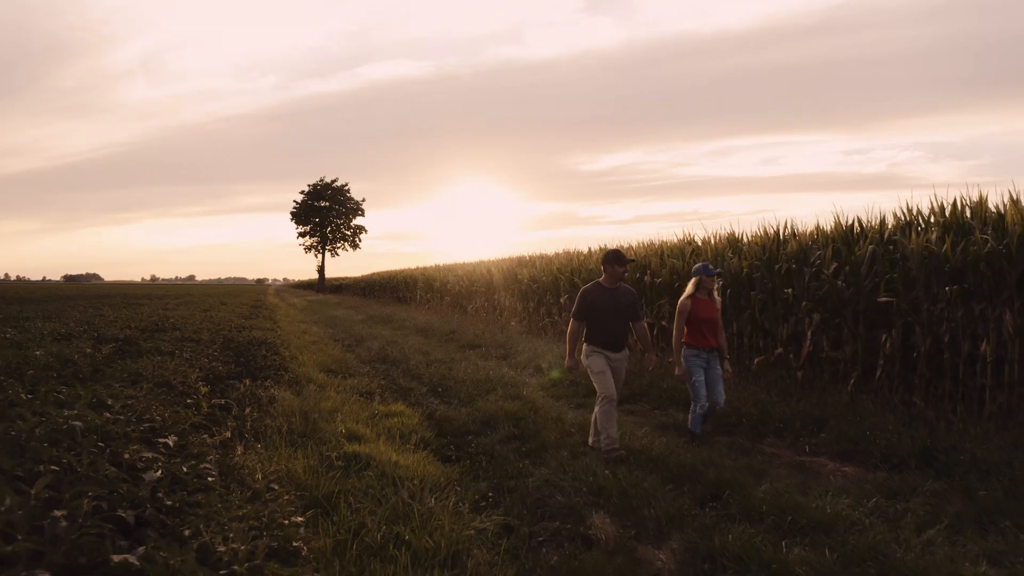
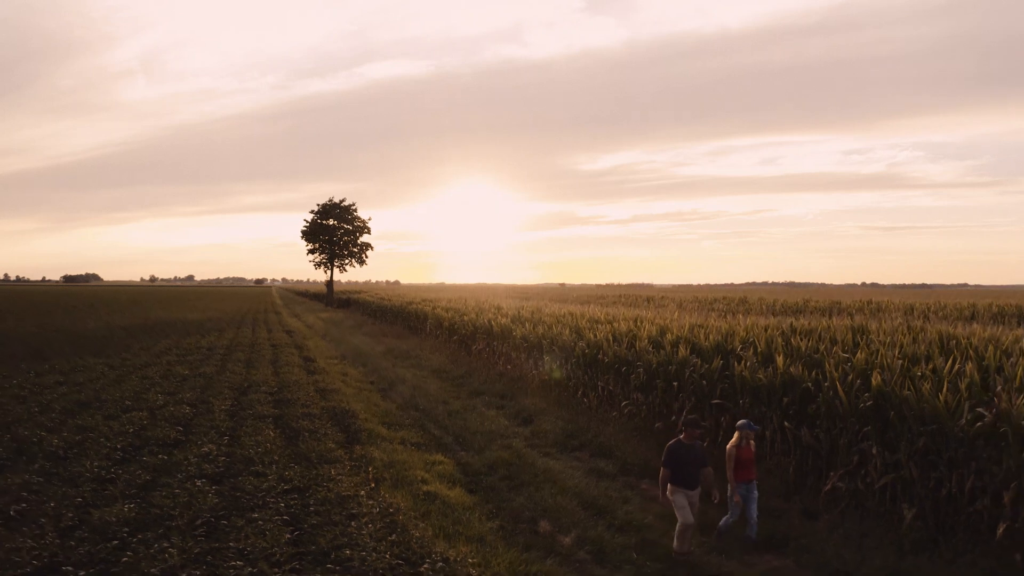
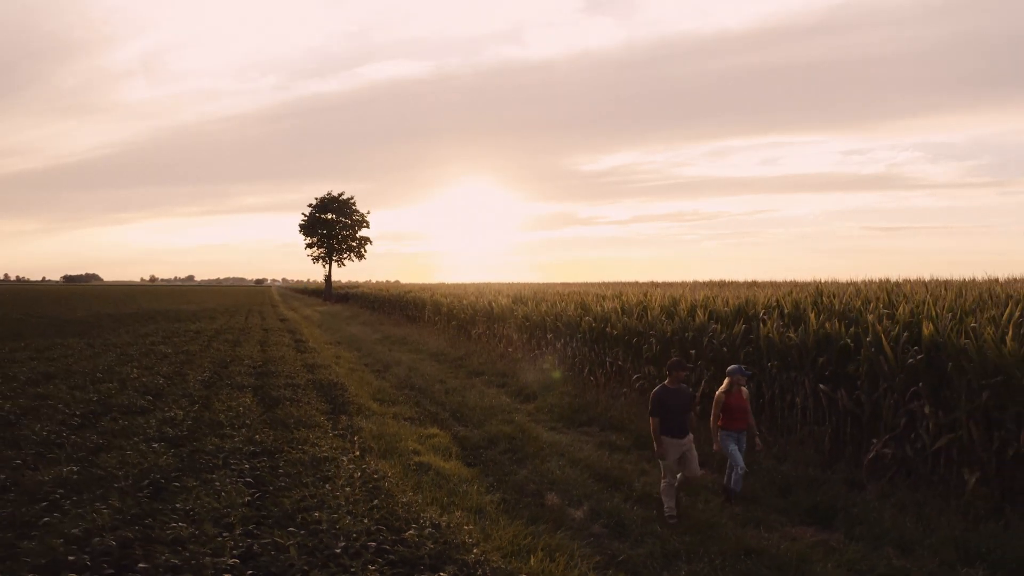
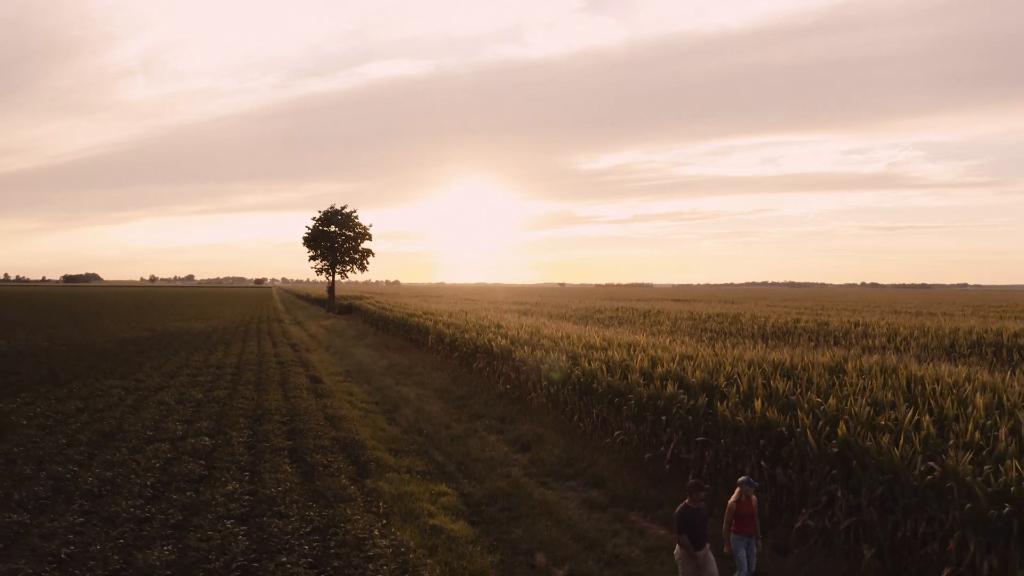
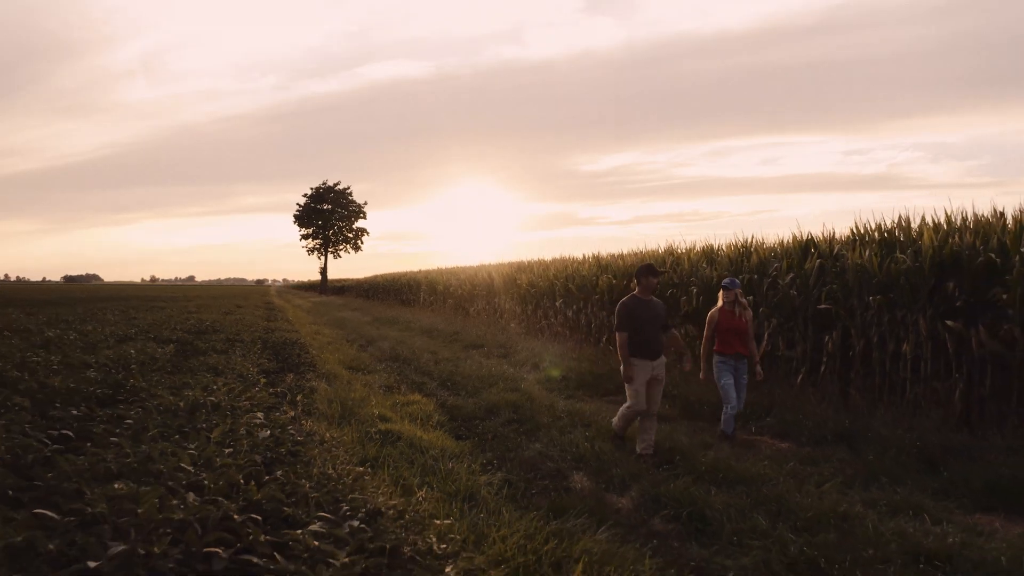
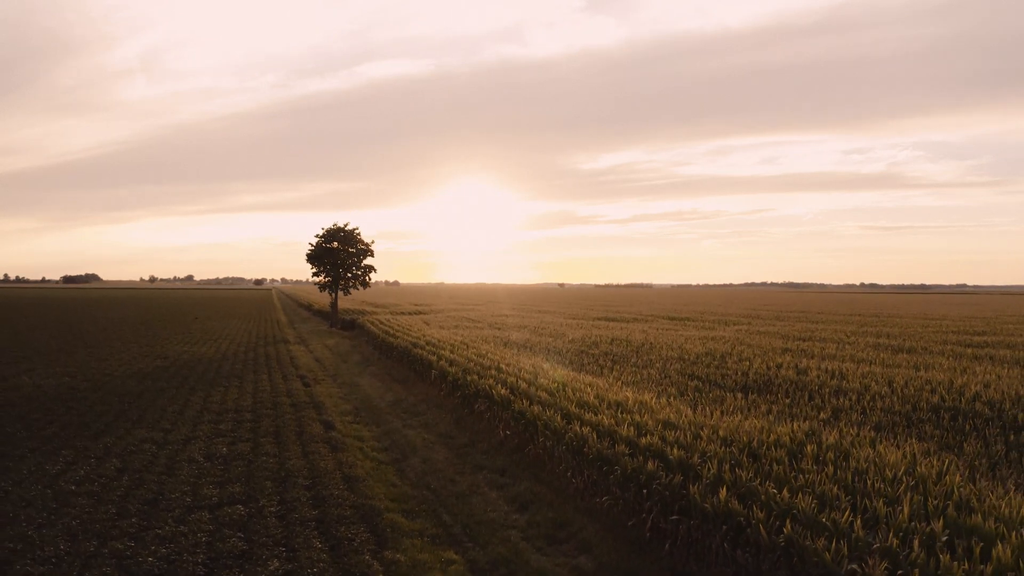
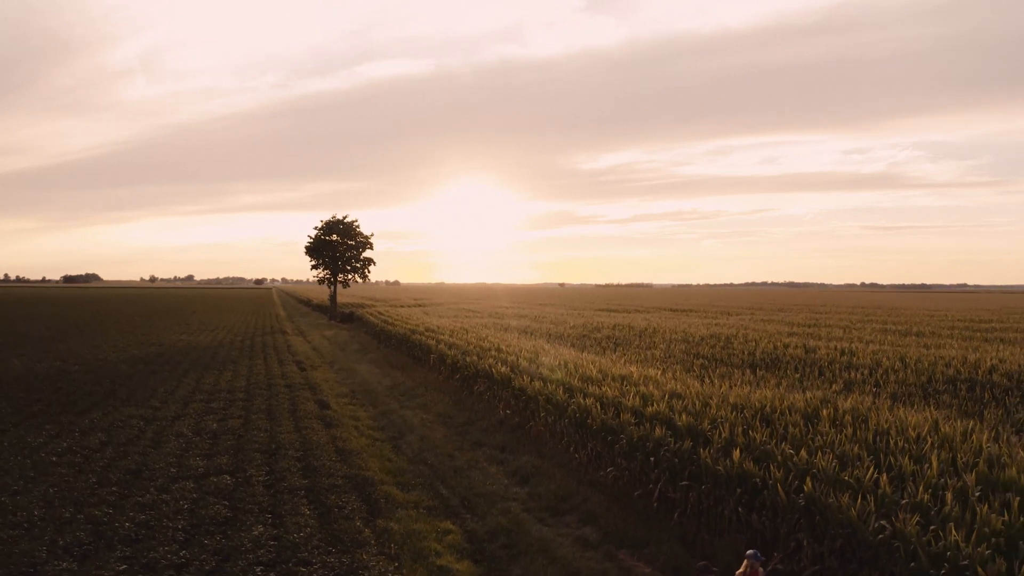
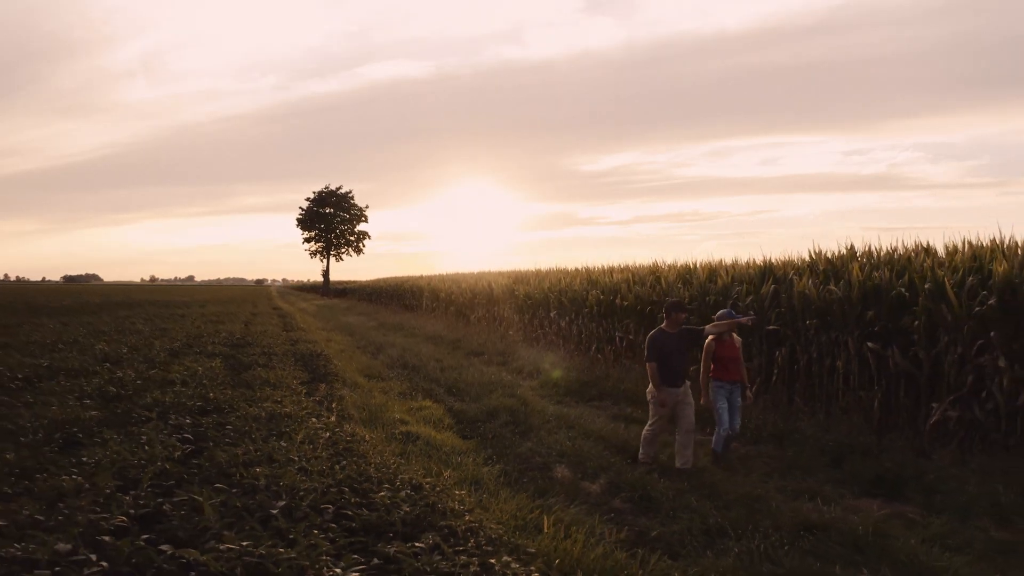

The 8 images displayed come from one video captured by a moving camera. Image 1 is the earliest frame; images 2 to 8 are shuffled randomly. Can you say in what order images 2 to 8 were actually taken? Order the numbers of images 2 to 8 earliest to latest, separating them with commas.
5, 8, 3, 2, 4, 7, 6
